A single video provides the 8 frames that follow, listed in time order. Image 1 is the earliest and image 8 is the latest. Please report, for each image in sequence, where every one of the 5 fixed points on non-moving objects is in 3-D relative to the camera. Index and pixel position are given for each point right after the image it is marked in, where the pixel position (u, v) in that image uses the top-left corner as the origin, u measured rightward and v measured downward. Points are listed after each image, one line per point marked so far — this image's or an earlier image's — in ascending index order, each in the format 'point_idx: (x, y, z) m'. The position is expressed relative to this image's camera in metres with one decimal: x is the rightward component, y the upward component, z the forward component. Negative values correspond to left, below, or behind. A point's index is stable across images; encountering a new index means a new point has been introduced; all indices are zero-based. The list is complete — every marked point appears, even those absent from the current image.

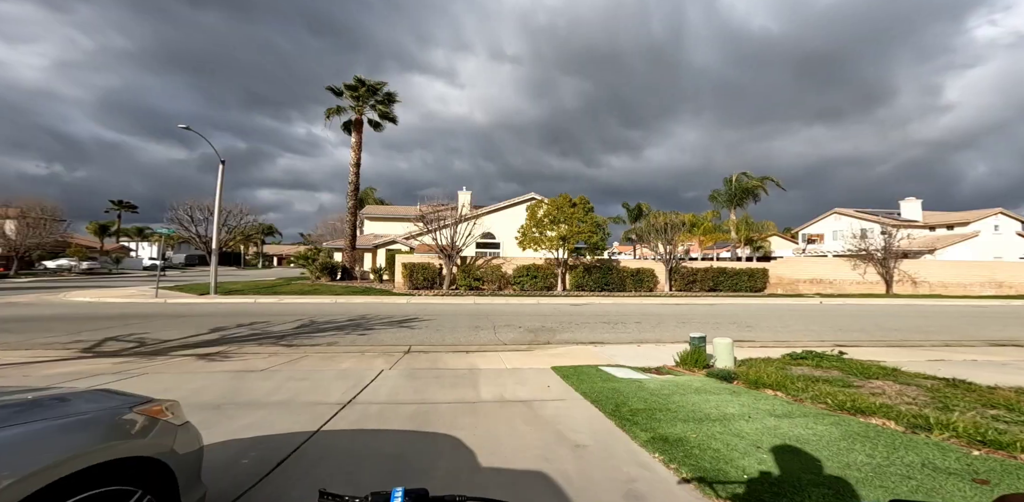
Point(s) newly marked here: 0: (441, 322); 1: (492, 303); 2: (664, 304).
0: (-2.2, -2.3, +14.7) m
1: (-0.9, -2.2, +19.8) m
2: (+5.4, -1.8, +16.1) m
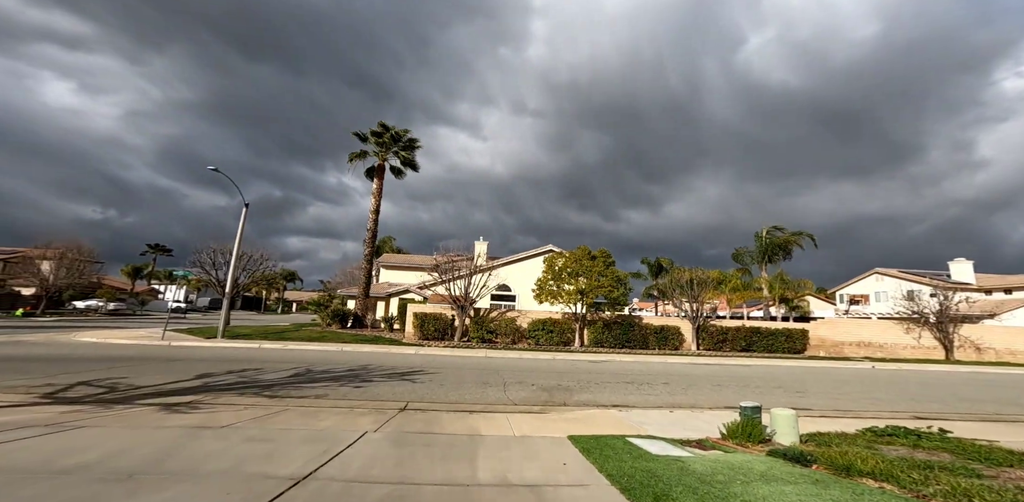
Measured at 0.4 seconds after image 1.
0: (-1.8, -3.6, +13.3) m
1: (-0.3, -4.2, +18.4) m
2: (+5.8, -3.6, +14.5) m
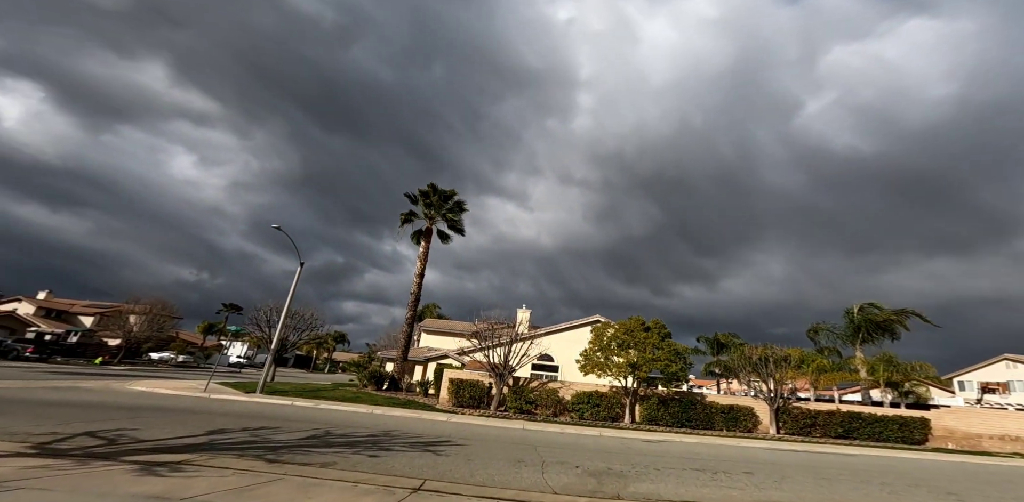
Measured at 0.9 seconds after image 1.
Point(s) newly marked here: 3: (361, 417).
0: (-0.8, -5.0, +11.6) m
1: (+1.1, -6.4, +16.3) m
2: (+6.9, -5.3, +12.0) m
3: (-6.5, -7.1, +19.7) m
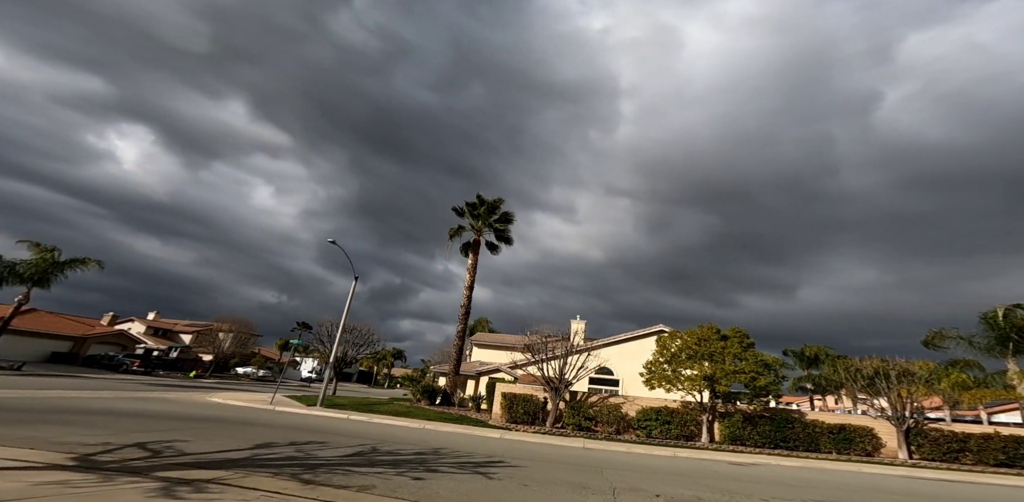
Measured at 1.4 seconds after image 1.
0: (+0.6, -5.0, +10.3) m
1: (+3.0, -6.4, +14.7) m
2: (+8.3, -5.0, +9.9) m
3: (-4.2, -7.5, +18.9) m
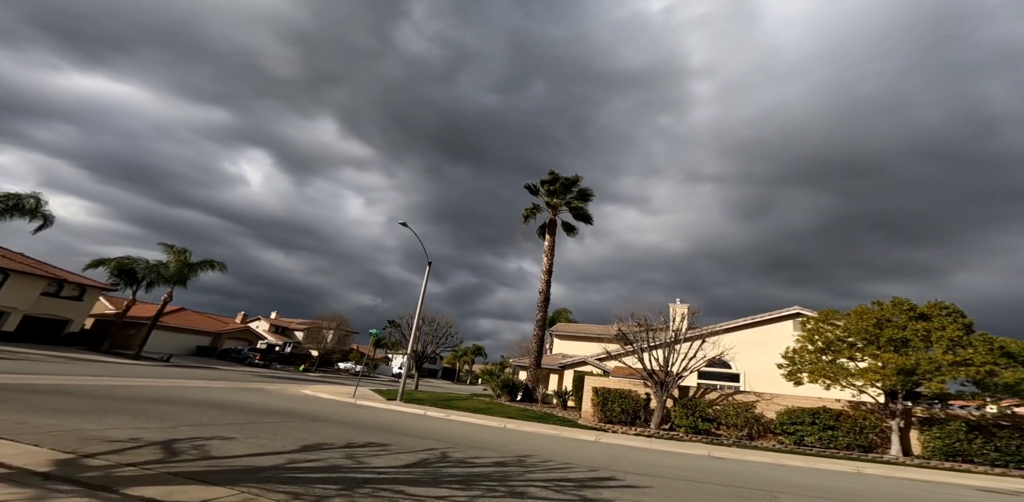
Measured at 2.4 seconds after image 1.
0: (+2.4, -3.8, +7.0) m
1: (+5.6, -5.2, +11.0) m
2: (+10.0, -3.6, +5.4) m
3: (-0.8, -6.5, +16.3) m
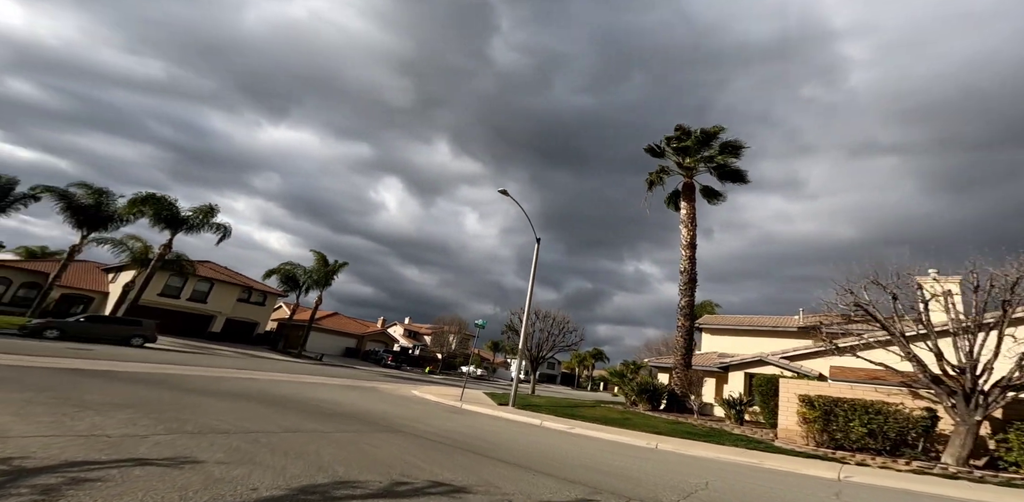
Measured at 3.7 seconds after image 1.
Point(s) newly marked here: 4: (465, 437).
0: (+3.7, -2.0, +0.7) m
1: (+7.8, -3.2, +3.8) m
2: (+10.6, -1.4, -2.7) m
3: (+2.9, -4.8, +10.5) m
4: (-1.1, -4.5, +11.1) m
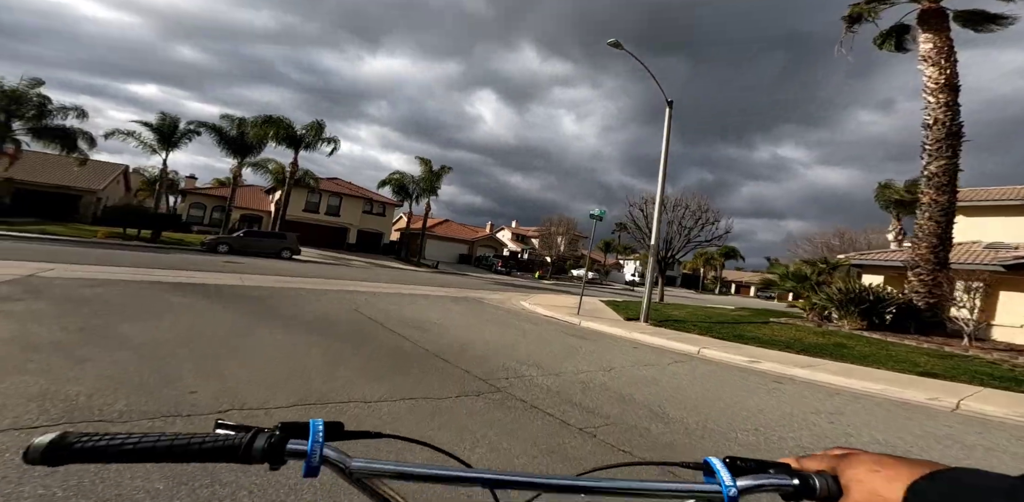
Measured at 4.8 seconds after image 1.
0: (+3.6, -1.6, -5.2) m
1: (+8.3, -2.0, -3.0) m
2: (+9.5, -1.5, -10.1) m
3: (+5.2, -2.4, +4.8) m
4: (+1.4, -2.1, +6.3) m
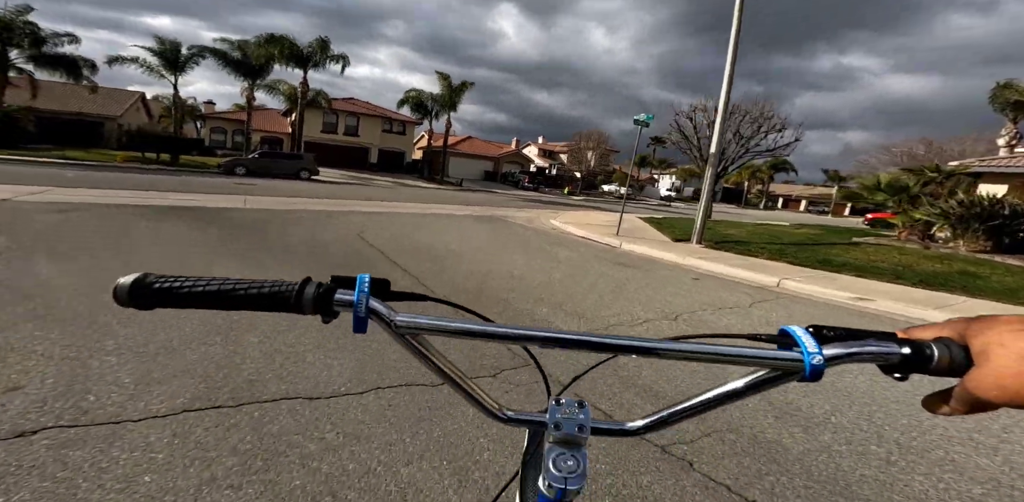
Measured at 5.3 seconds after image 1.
0: (+3.2, -2.8, -7.5) m
1: (+8.1, -2.7, -5.5) m
2: (+8.8, -3.5, -12.8) m
3: (+5.4, -1.7, +2.4) m
4: (+1.7, -1.2, +4.0) m
